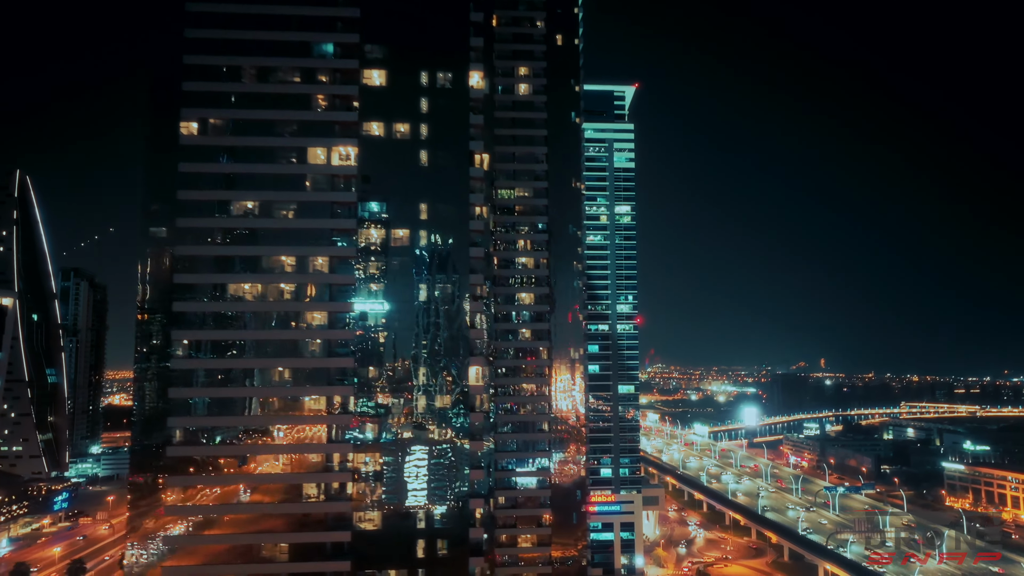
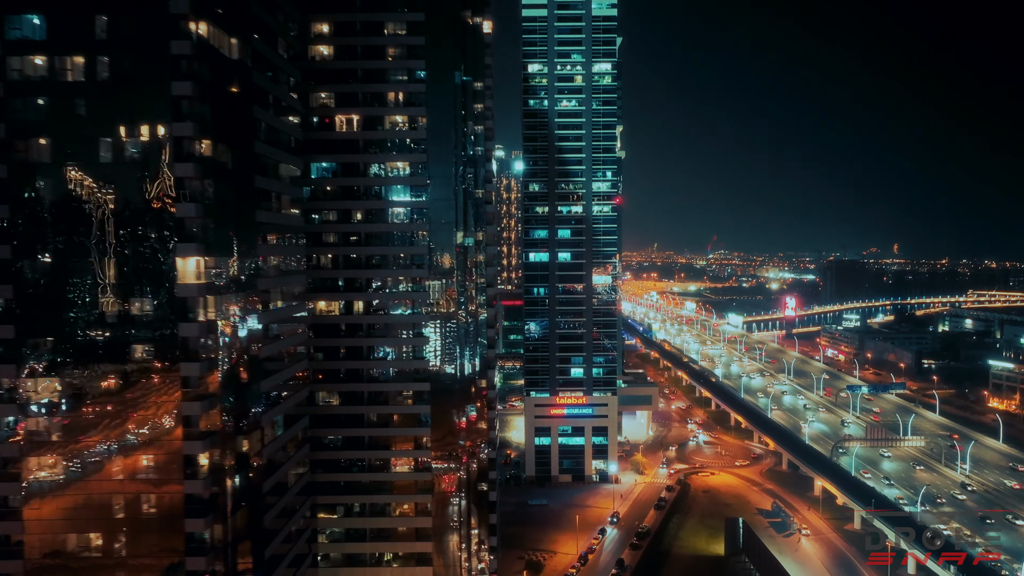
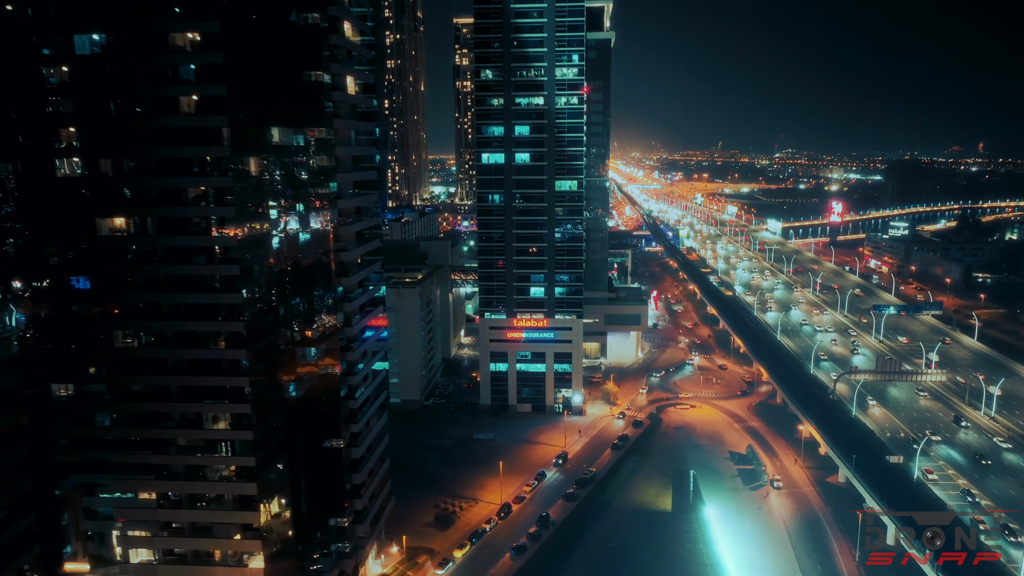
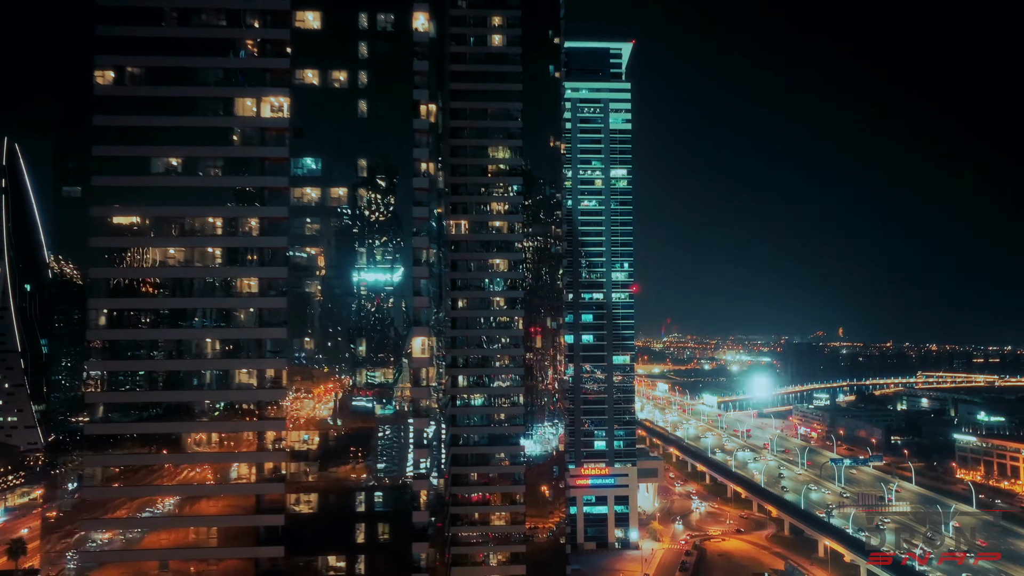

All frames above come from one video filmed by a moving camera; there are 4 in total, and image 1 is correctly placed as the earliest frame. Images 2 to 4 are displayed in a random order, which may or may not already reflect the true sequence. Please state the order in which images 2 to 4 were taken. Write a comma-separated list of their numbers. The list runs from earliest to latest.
4, 2, 3
